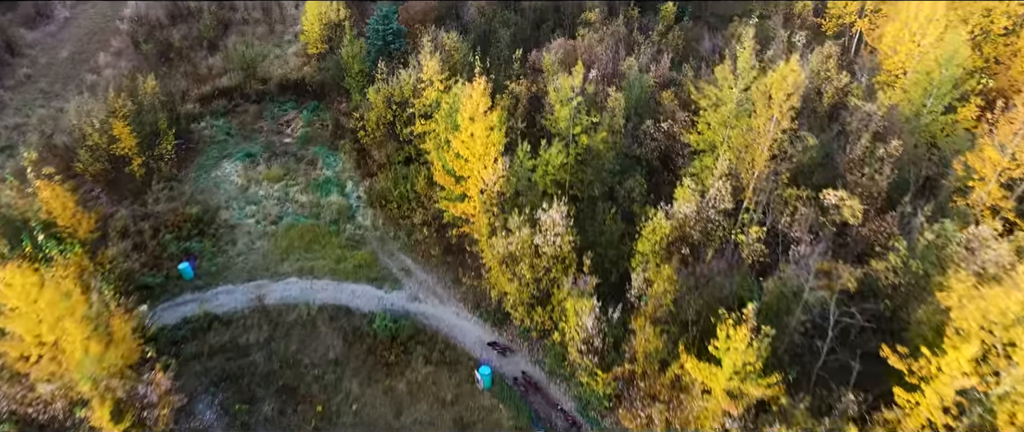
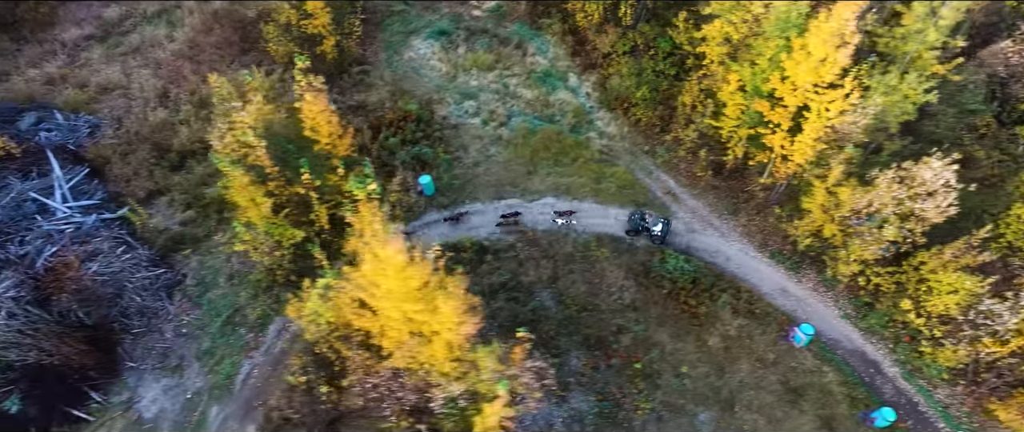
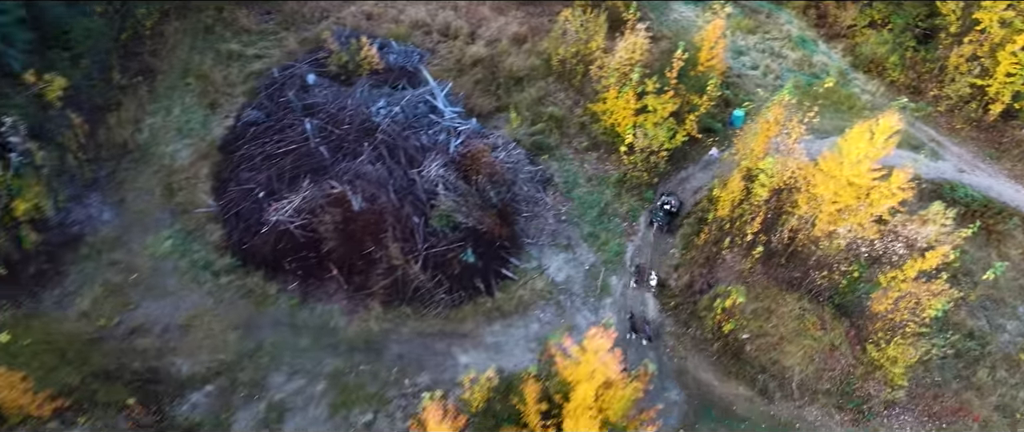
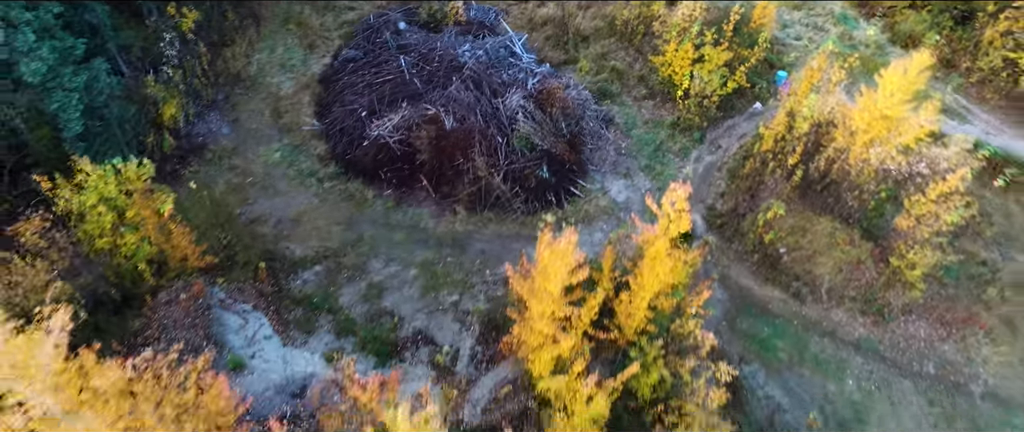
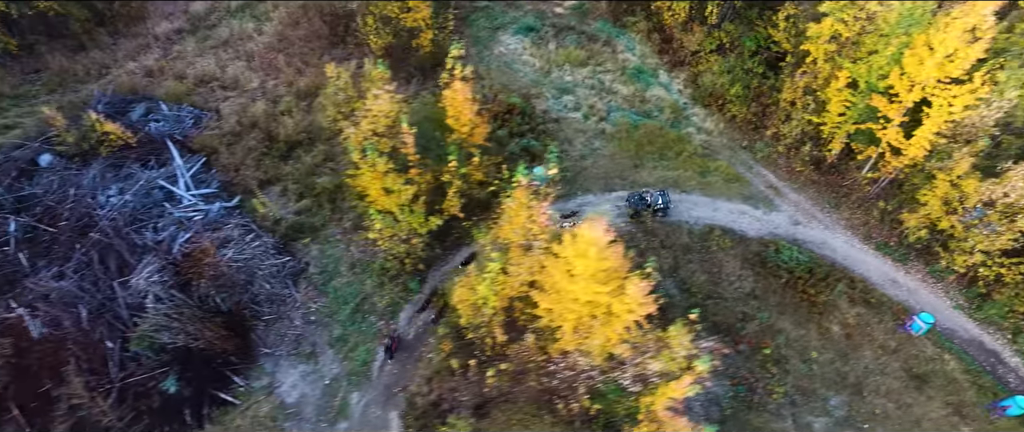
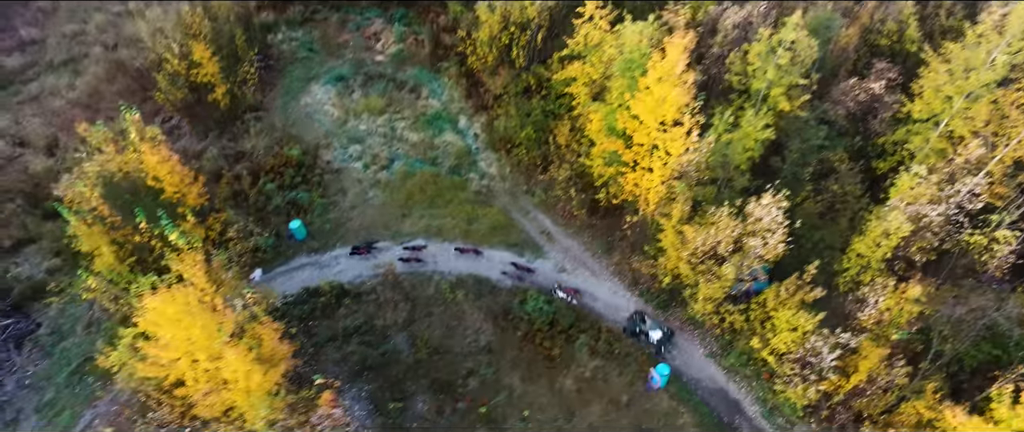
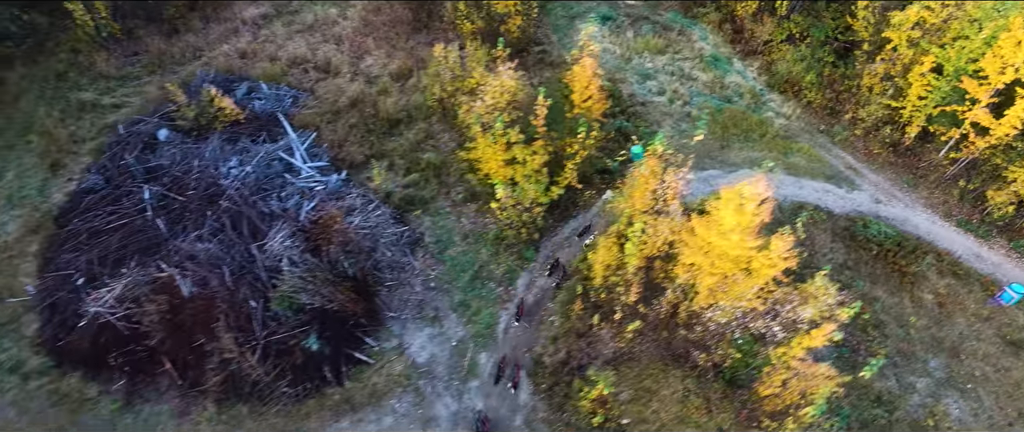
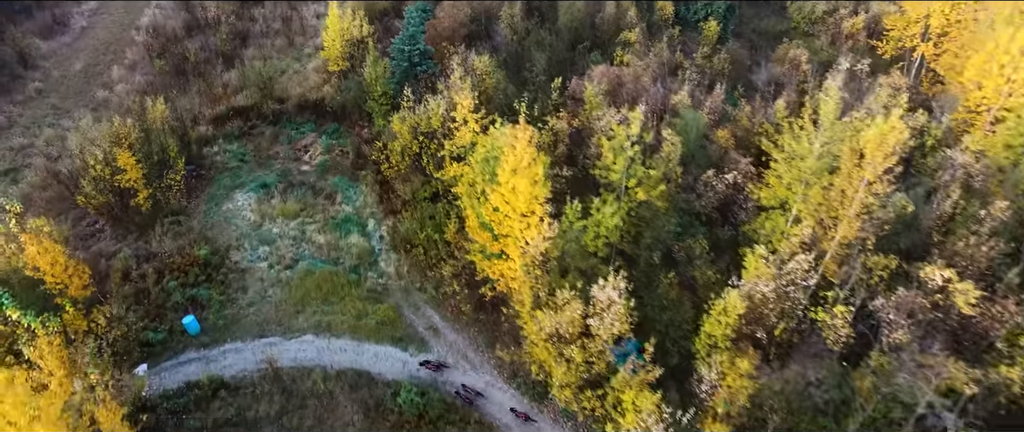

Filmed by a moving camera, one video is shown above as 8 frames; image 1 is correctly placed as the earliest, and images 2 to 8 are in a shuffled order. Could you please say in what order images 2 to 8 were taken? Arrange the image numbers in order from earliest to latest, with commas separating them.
8, 6, 2, 5, 7, 3, 4
